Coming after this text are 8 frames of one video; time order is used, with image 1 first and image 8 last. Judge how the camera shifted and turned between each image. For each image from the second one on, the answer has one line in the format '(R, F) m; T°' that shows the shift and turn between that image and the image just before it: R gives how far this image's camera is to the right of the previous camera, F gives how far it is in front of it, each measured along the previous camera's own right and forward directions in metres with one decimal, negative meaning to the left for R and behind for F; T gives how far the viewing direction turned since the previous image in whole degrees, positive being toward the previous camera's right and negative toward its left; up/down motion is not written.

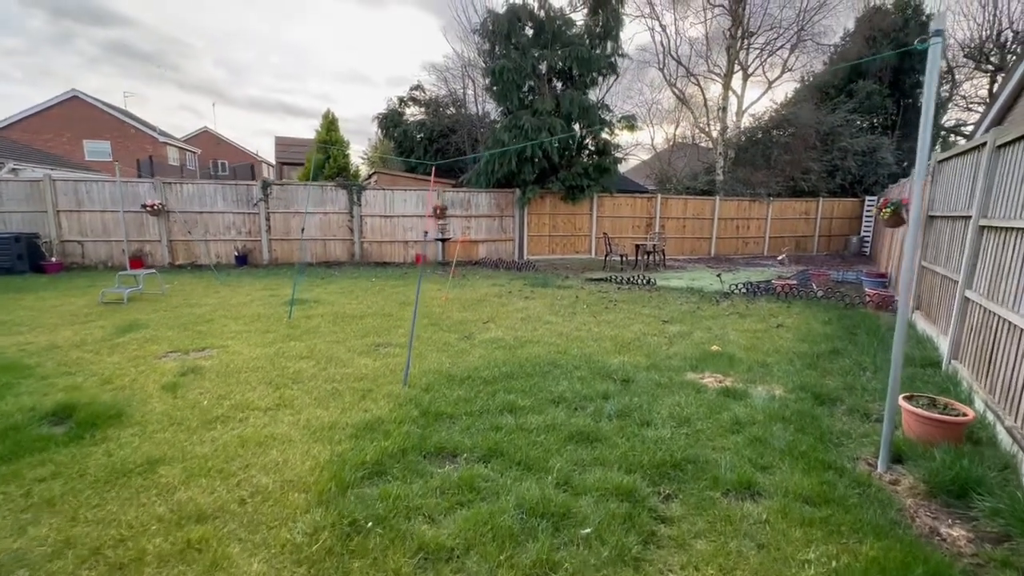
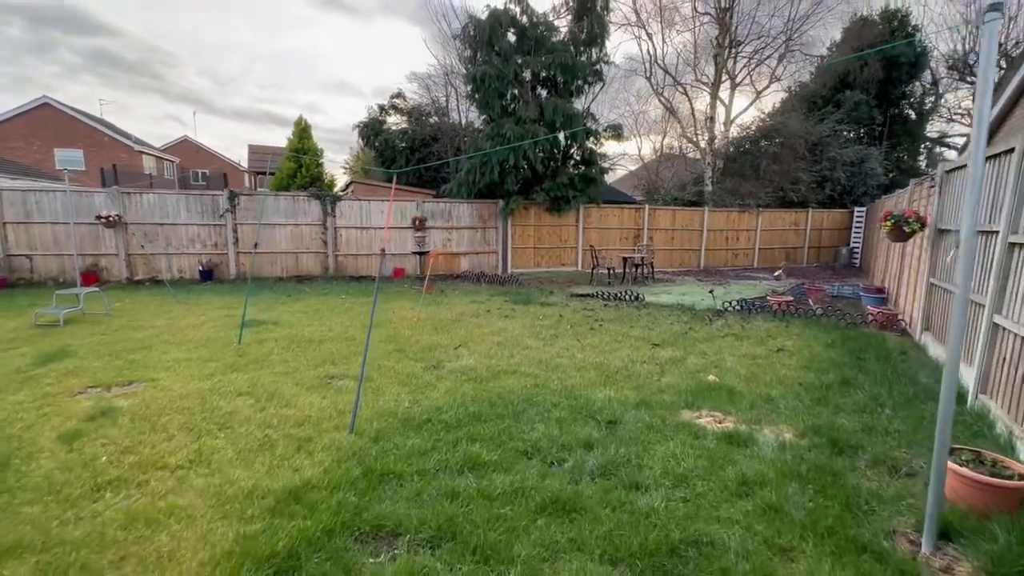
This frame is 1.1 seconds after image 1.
(+0.2, +0.5) m; +1°
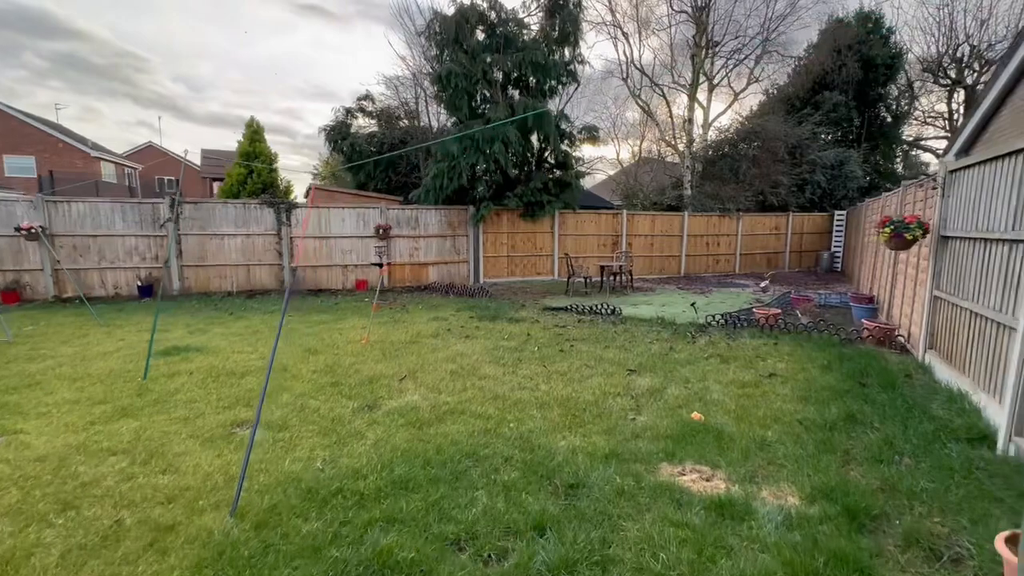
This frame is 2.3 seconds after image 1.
(+0.3, +0.7) m; +2°
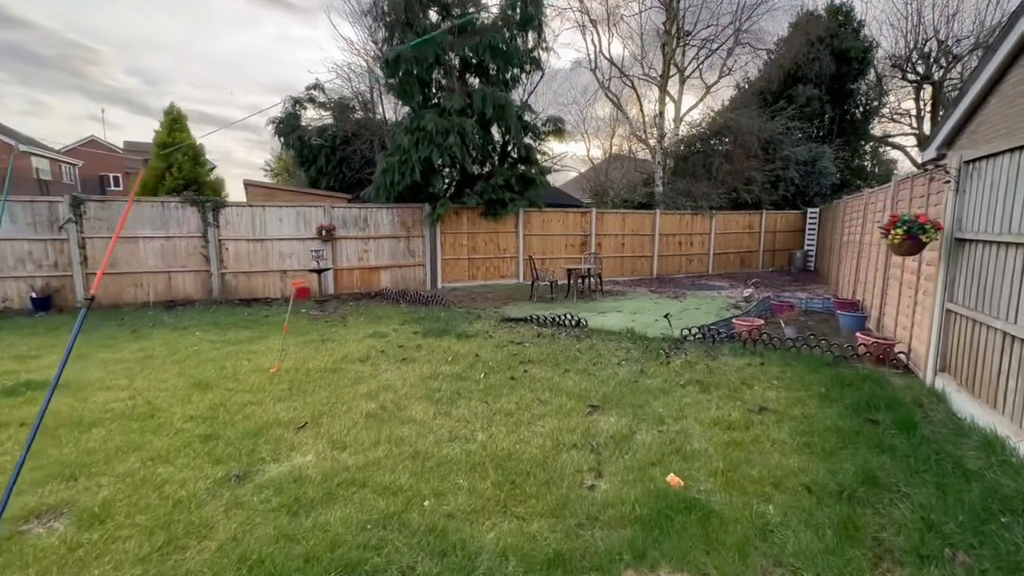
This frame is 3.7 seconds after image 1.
(+0.3, +0.9) m; +3°
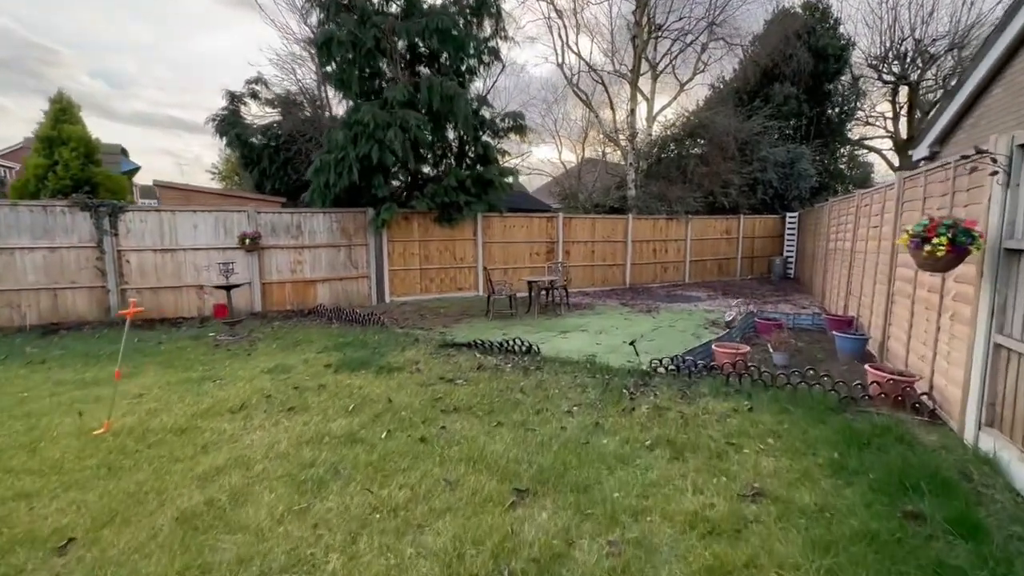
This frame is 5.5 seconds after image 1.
(+0.5, +1.1) m; +2°
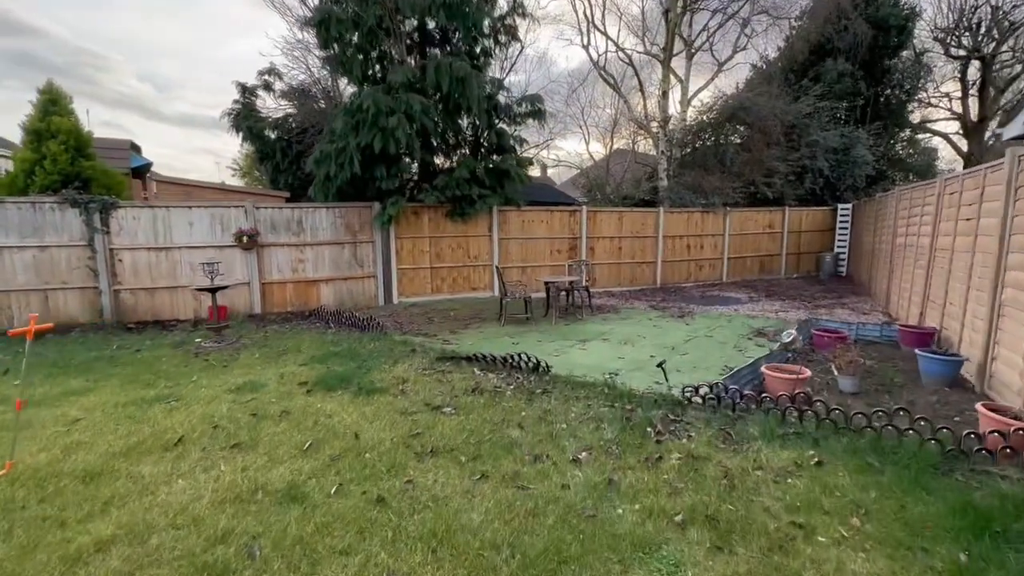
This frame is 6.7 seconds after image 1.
(+0.2, +0.8) m; -4°
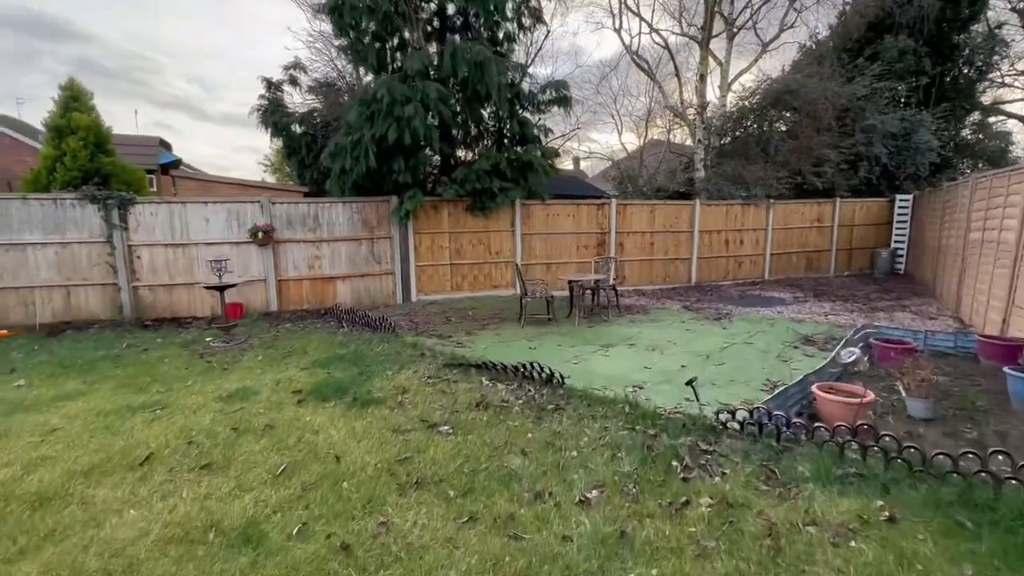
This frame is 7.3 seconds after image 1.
(+0.2, +0.5) m; -4°
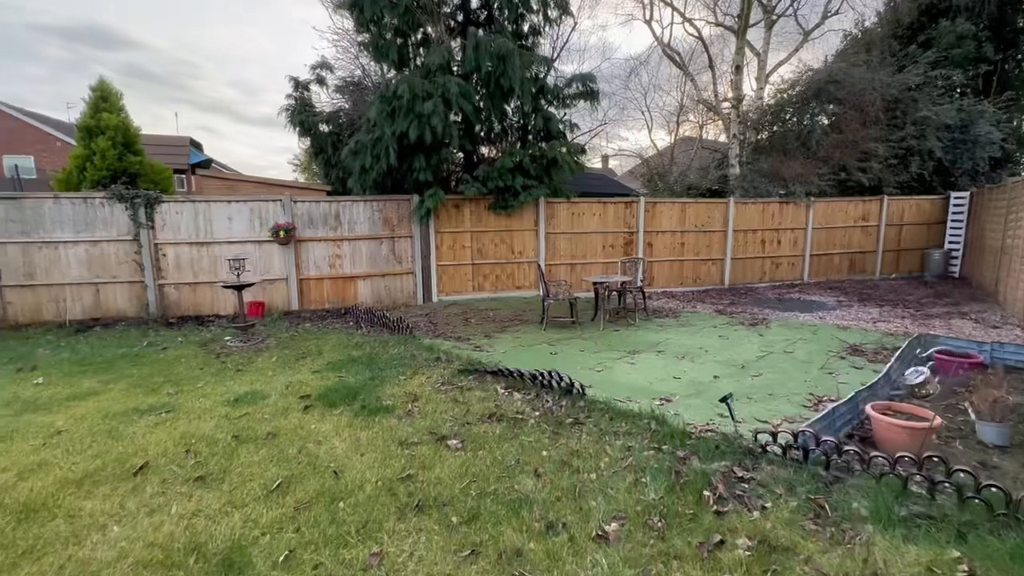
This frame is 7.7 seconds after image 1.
(+0.1, +0.3) m; -3°
